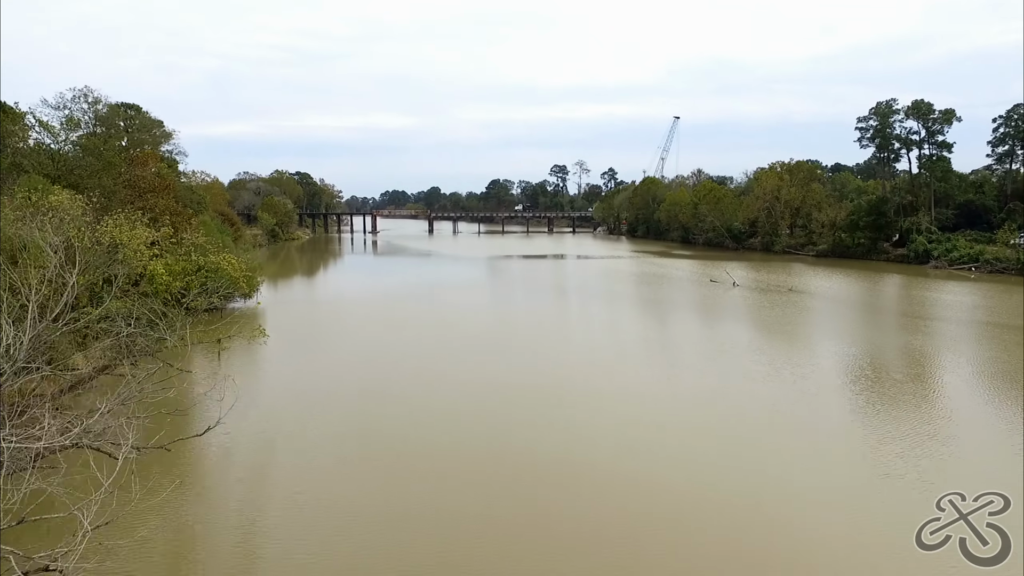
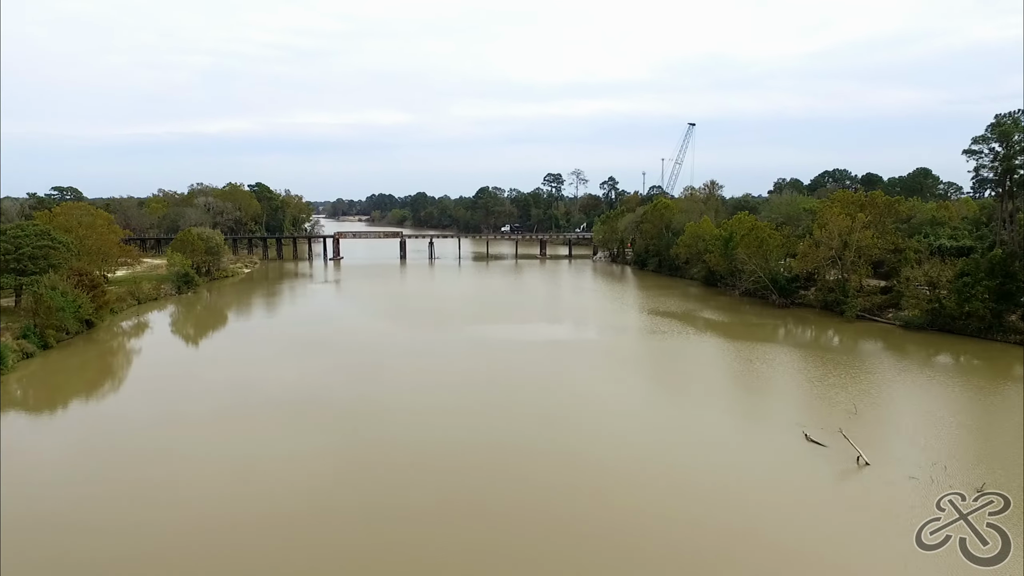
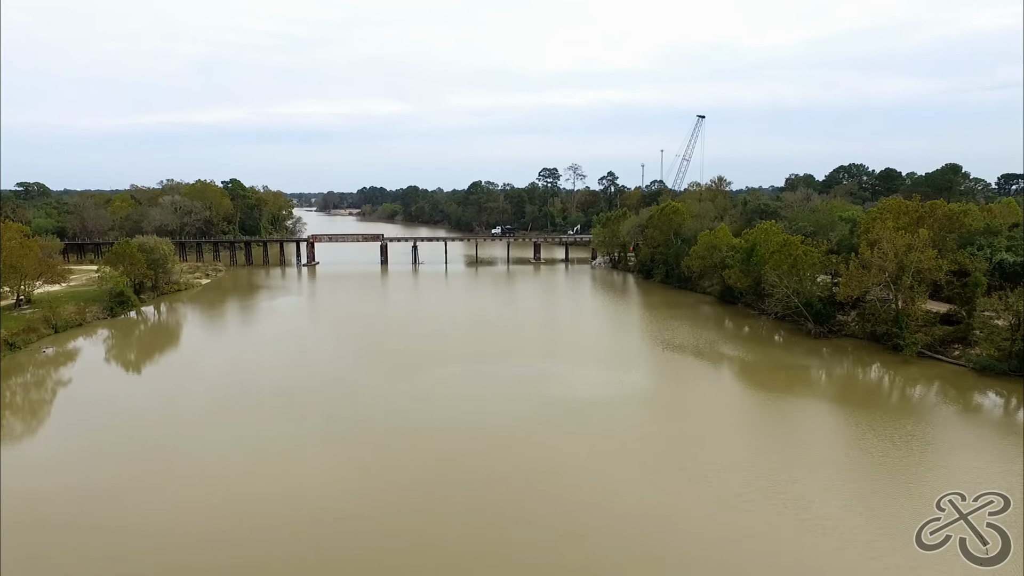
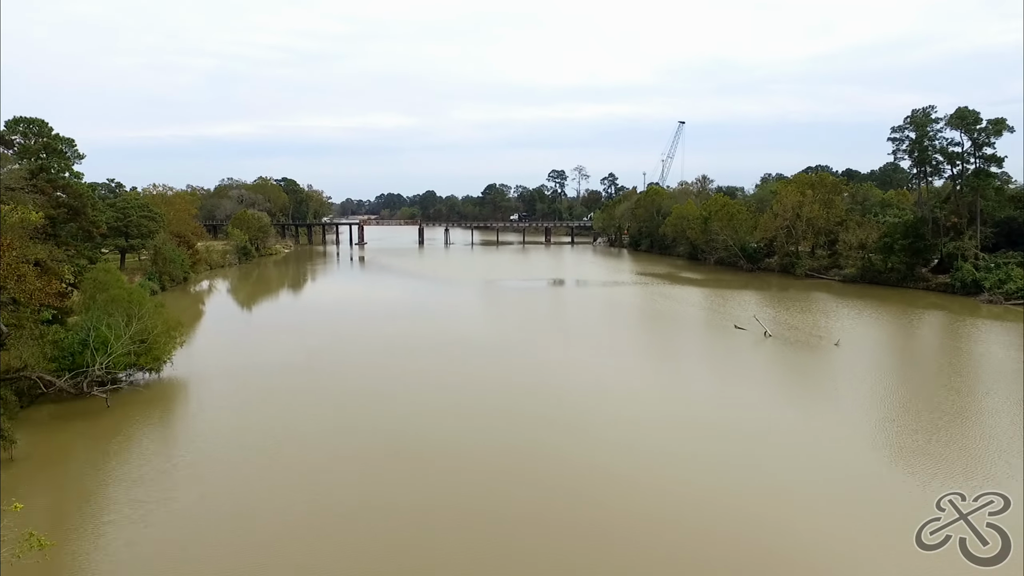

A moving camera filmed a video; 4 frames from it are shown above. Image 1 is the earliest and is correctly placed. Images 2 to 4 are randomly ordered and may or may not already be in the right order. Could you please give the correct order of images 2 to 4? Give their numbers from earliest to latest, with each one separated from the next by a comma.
4, 2, 3
